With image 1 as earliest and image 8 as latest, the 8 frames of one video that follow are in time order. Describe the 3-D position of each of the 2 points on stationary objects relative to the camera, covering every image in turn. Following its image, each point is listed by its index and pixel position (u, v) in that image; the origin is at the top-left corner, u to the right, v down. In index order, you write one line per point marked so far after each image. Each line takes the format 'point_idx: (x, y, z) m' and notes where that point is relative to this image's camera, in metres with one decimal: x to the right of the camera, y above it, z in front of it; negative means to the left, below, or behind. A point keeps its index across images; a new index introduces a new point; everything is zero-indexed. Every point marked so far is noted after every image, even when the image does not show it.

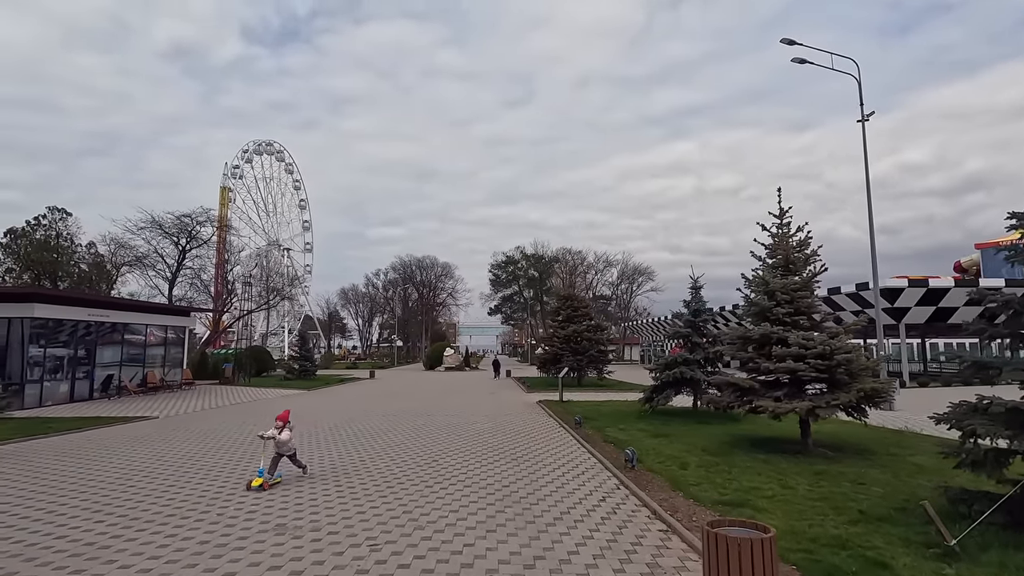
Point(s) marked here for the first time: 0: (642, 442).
0: (+2.7, -3.1, +10.8) m
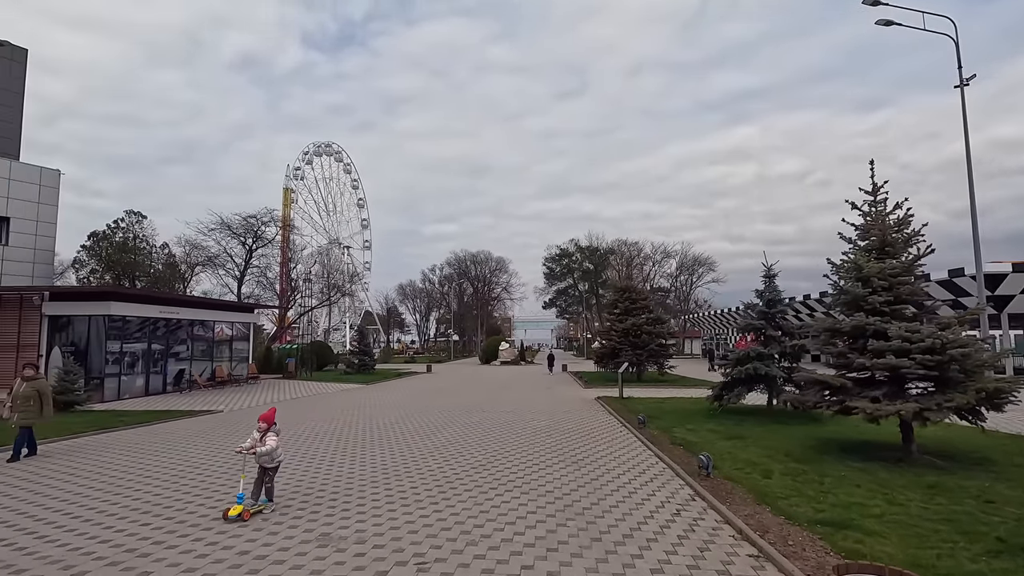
0: (+3.8, -2.9, +9.9) m
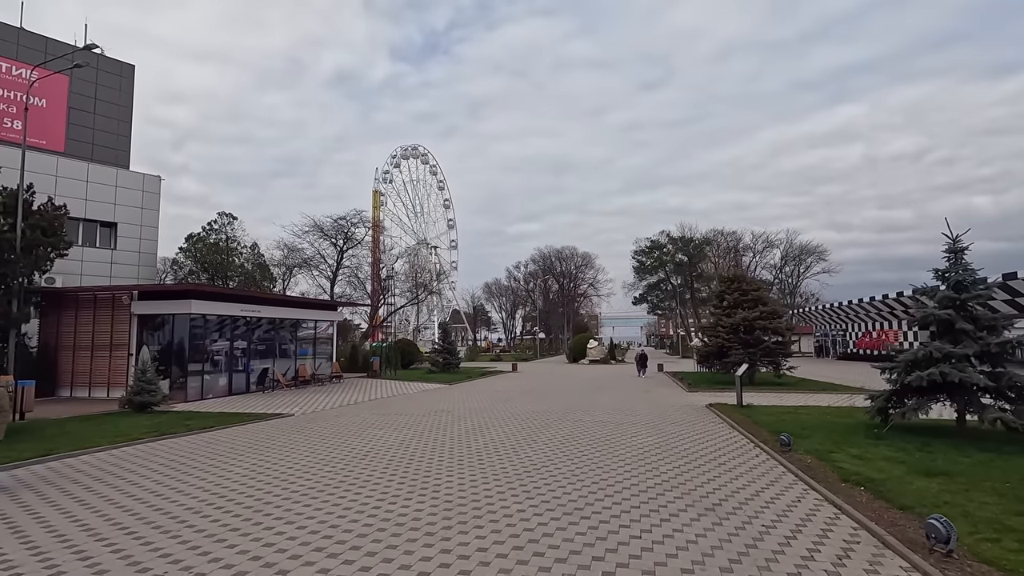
0: (+5.2, -2.5, +6.9) m
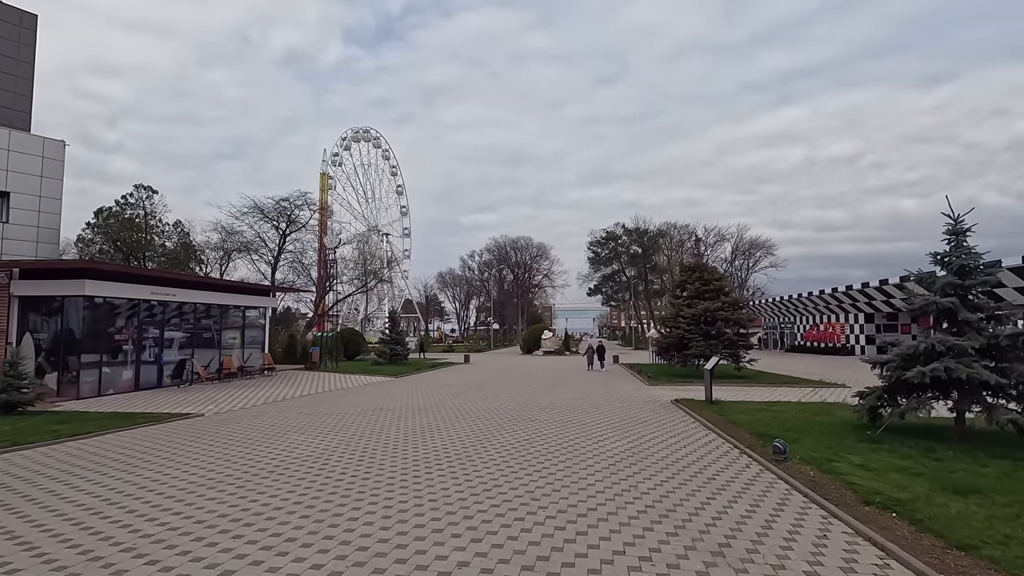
0: (+4.6, -2.3, +5.6) m
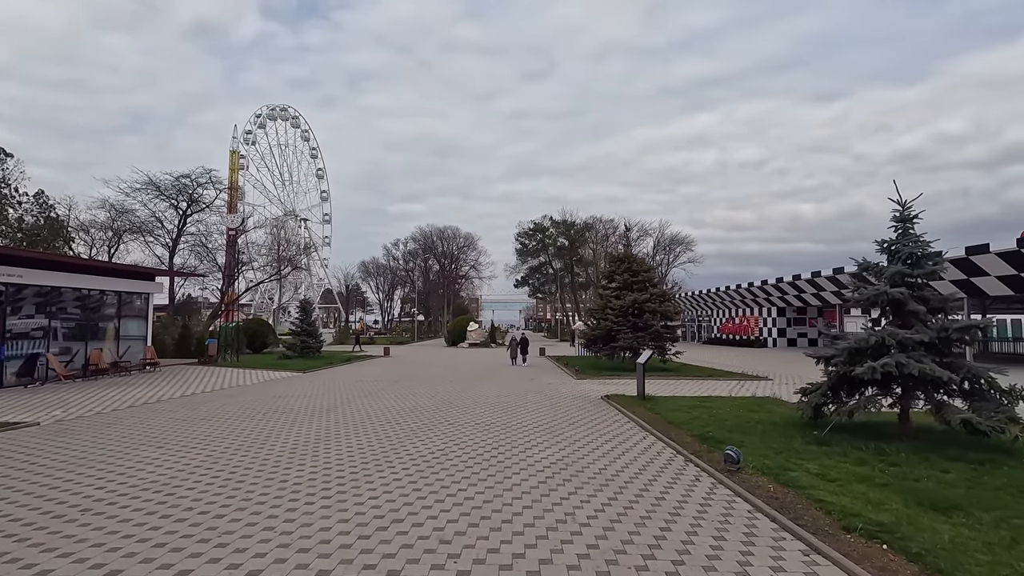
0: (+3.8, -2.2, +4.7) m
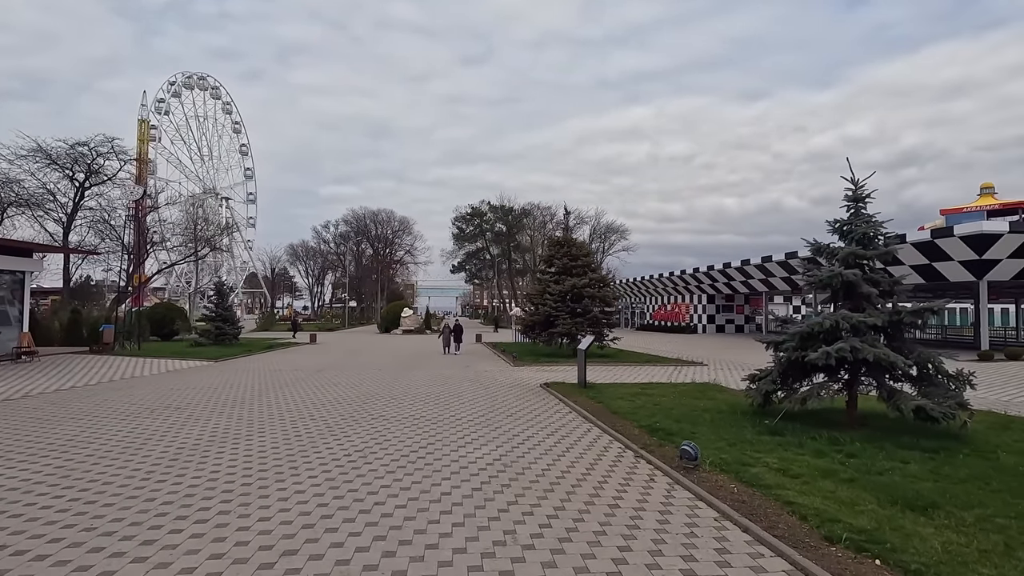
0: (+3.3, -2.0, +4.1) m
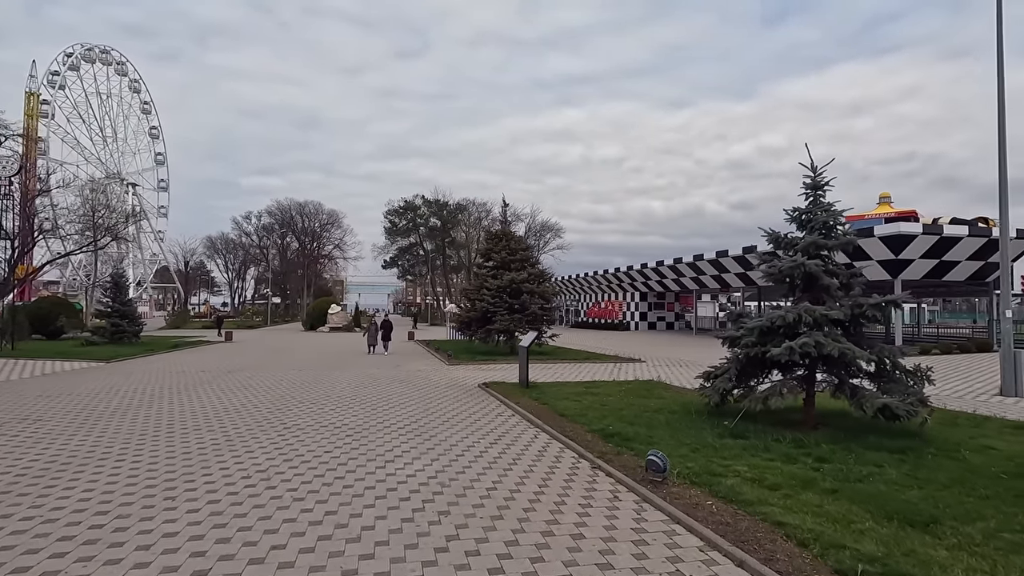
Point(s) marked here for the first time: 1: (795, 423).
0: (+2.9, -1.8, +3.5) m
1: (+4.0, -1.9, +7.6) m
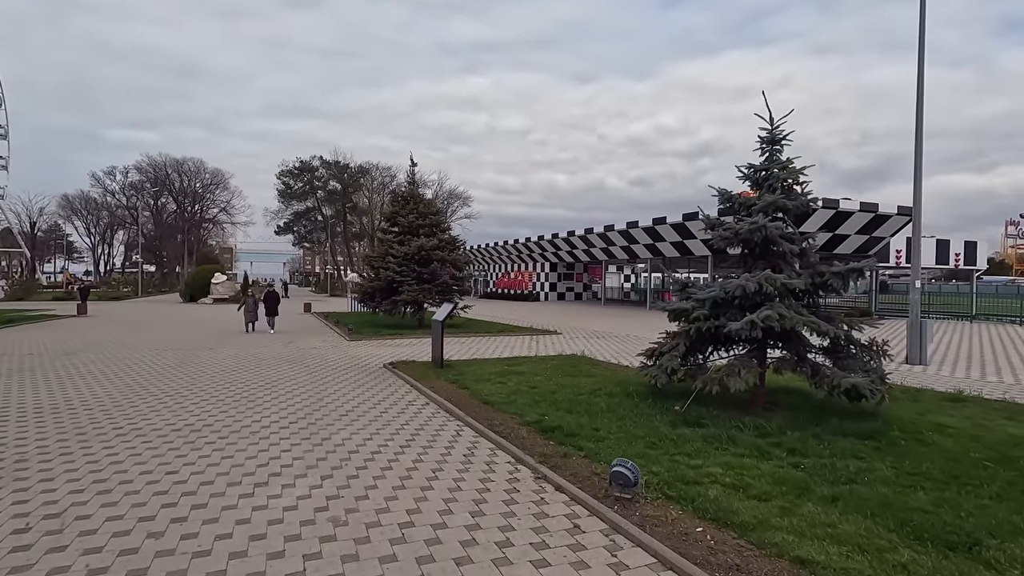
0: (+2.7, -1.6, +2.5) m
1: (+3.0, -1.5, +6.8) m
